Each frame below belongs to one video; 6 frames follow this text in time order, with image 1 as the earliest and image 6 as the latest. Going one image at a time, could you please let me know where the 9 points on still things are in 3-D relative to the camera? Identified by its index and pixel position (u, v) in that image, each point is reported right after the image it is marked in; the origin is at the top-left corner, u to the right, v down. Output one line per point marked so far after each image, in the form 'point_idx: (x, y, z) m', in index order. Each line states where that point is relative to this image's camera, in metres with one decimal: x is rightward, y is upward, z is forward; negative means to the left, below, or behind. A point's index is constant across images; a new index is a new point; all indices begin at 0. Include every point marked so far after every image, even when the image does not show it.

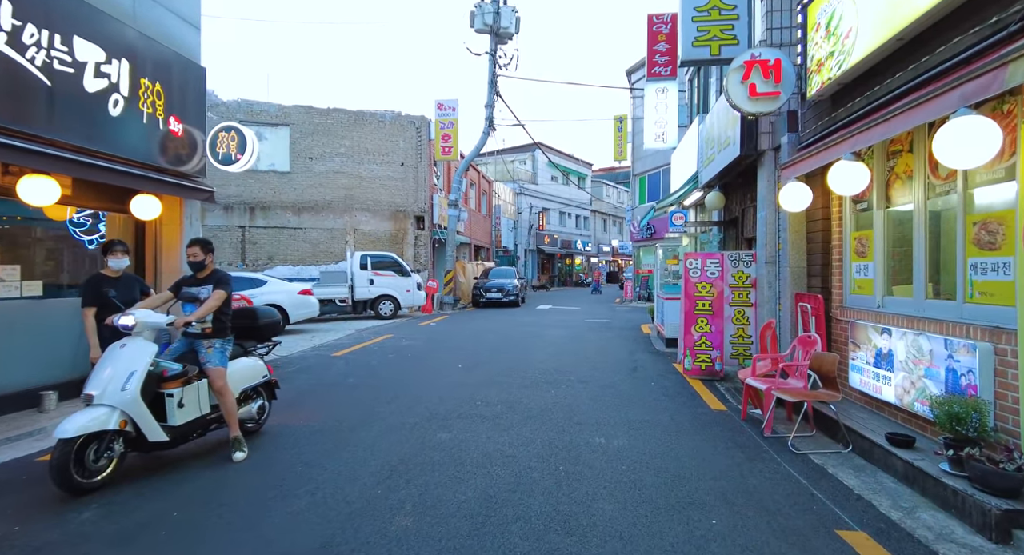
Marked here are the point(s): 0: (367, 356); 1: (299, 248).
0: (-2.5, -1.4, +9.4) m
1: (-7.1, +1.0, +18.2) m
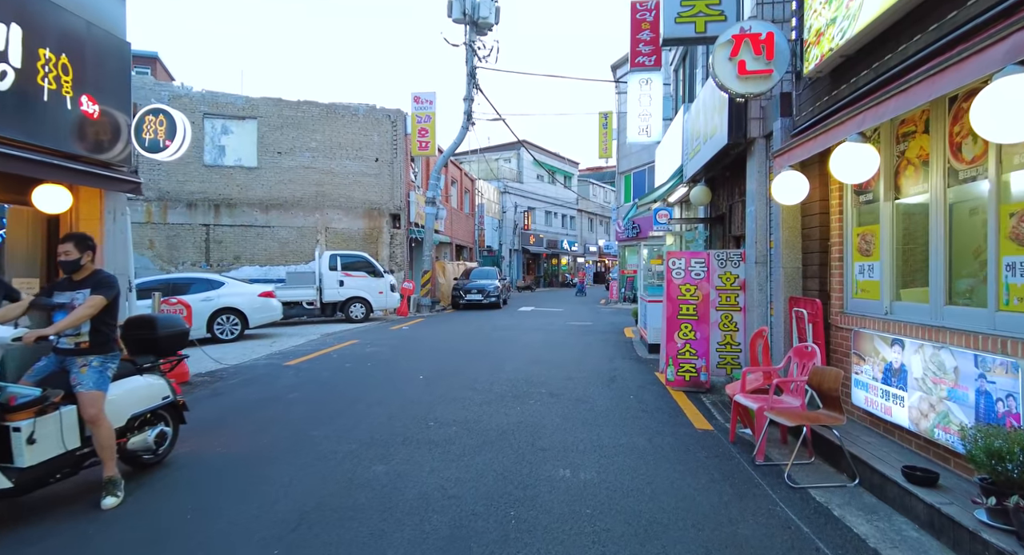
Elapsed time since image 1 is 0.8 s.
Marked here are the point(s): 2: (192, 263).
0: (-3.0, -1.4, +8.6) m
1: (-7.7, +1.0, +17.3) m
2: (-9.8, +0.4, +16.6) m
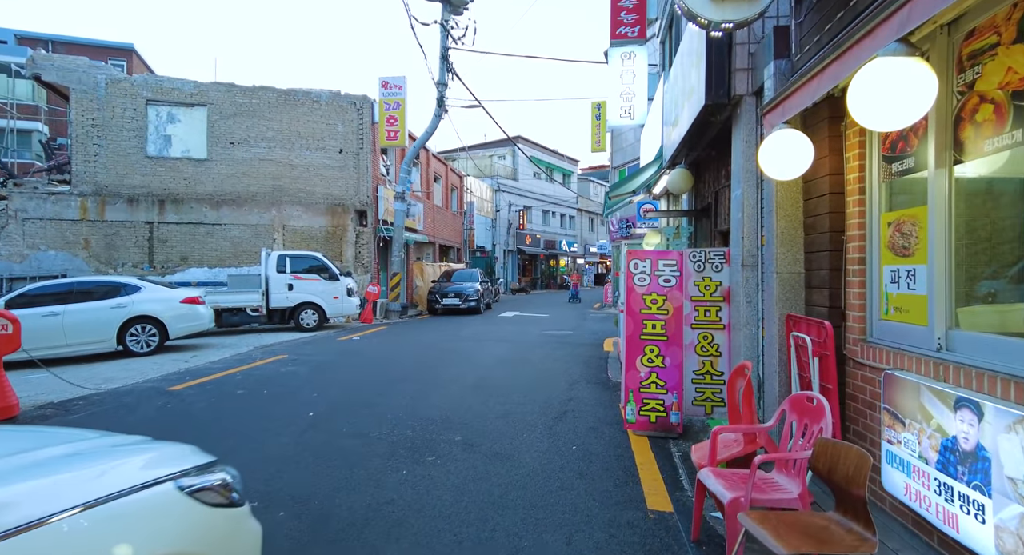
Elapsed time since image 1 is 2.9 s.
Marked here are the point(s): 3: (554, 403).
0: (-3.9, -1.5, +6.9) m
1: (-8.5, +0.9, +15.7) m
2: (-10.5, +0.3, +15.0) m
3: (+0.5, -1.5, +6.5) m
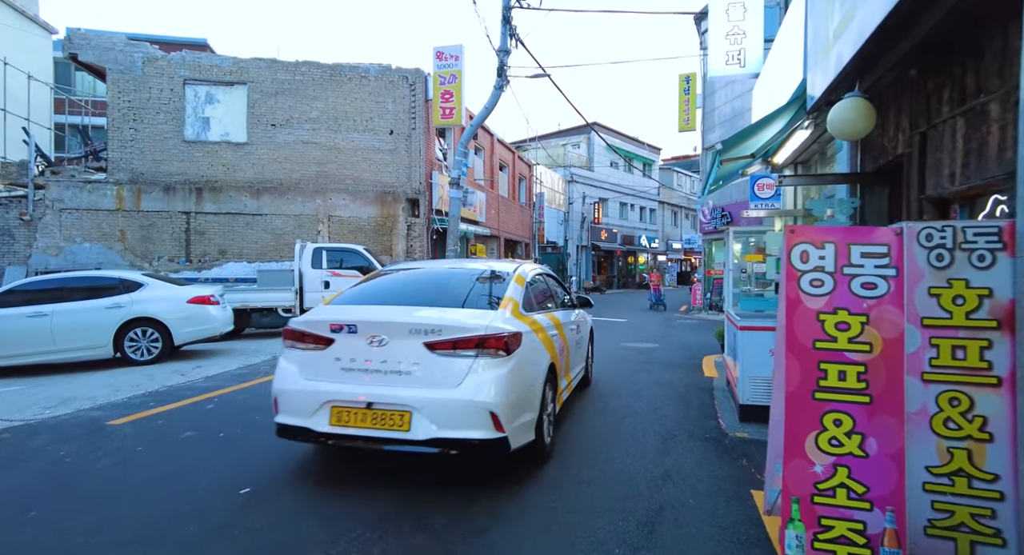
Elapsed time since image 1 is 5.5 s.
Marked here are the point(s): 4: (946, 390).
0: (-3.3, -1.4, +5.0) m
1: (-6.7, +1.0, +14.3) m
2: (-8.8, +0.5, +13.9) m
3: (+0.9, -1.5, +3.9) m
4: (+2.1, -0.5, +2.6) m
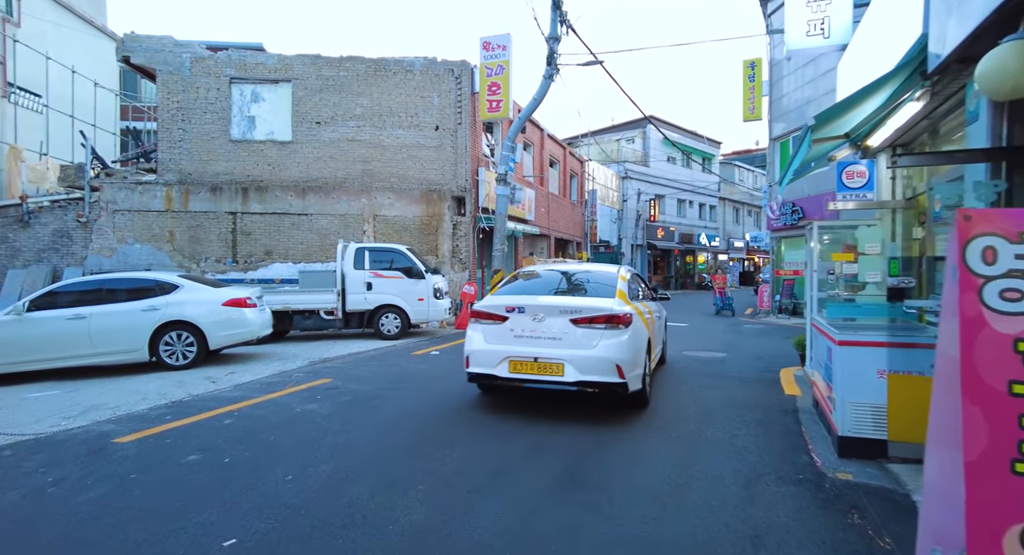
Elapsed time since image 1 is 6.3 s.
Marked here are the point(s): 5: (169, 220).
0: (-3.0, -1.5, +4.4) m
1: (-5.4, +1.0, +14.0) m
2: (-7.6, +0.5, +13.8) m
3: (+1.2, -1.5, +3.0) m
4: (+2.2, -0.6, +1.5) m
5: (-8.7, +1.5, +13.7) m
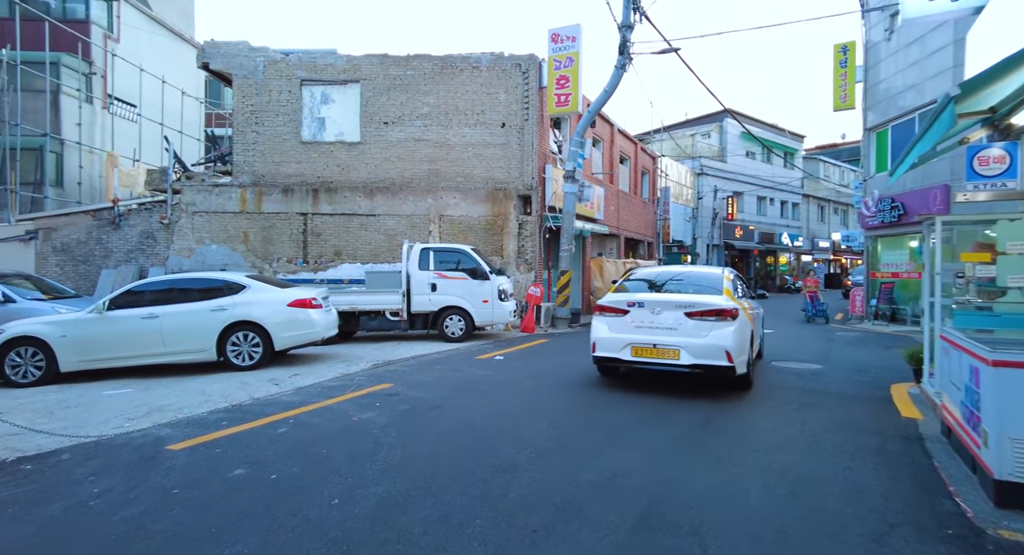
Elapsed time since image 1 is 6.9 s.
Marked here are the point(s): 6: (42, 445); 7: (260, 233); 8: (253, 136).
0: (-2.4, -1.5, +4.2) m
1: (-3.7, +1.0, +14.0) m
2: (-5.8, +0.5, +14.1) m
3: (+1.5, -1.5, +2.2) m
4: (+2.4, -0.6, +0.6) m
5: (-6.9, +1.5, +14.0) m
6: (-4.3, -1.4, +4.9) m
7: (-6.5, +1.2, +14.0) m
8: (-6.8, +3.7, +14.2) m
